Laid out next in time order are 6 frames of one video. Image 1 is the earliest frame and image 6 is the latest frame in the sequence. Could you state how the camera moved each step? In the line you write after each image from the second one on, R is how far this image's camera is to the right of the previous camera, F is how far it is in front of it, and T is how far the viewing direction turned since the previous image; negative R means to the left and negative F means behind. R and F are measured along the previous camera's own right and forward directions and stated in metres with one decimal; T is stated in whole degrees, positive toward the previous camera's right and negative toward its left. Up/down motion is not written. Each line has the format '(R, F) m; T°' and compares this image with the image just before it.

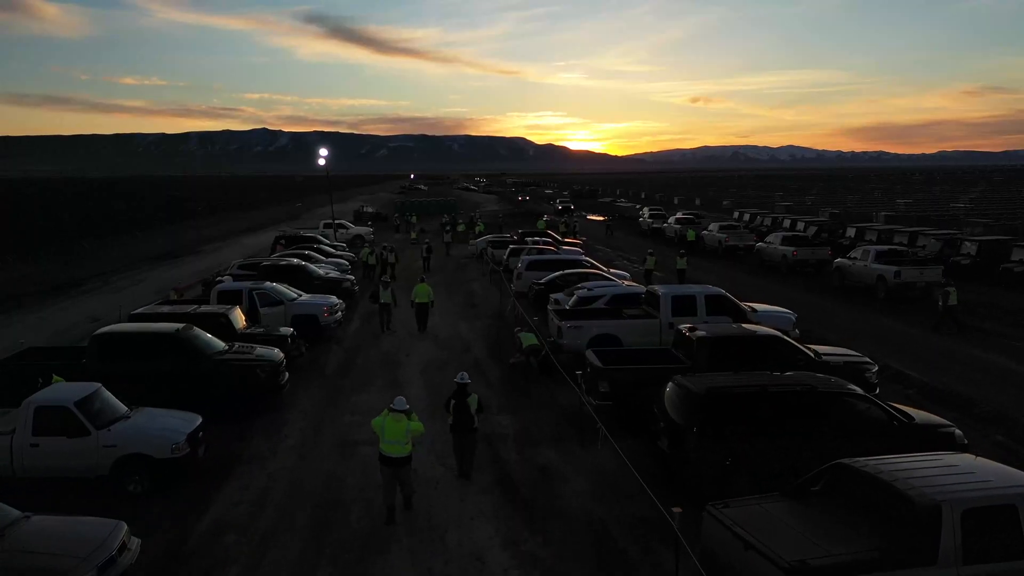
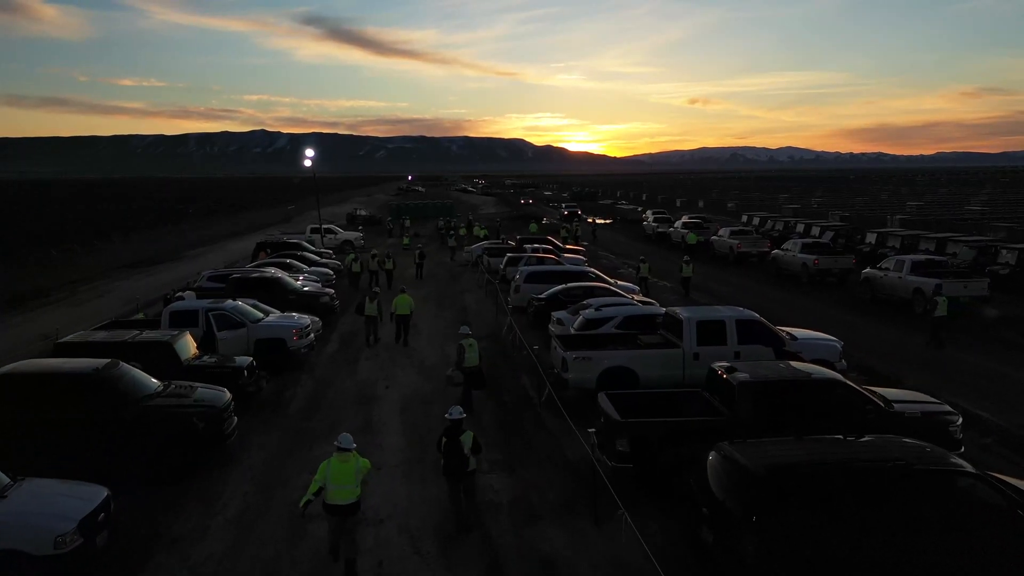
(0.0, +2.4) m; 0°
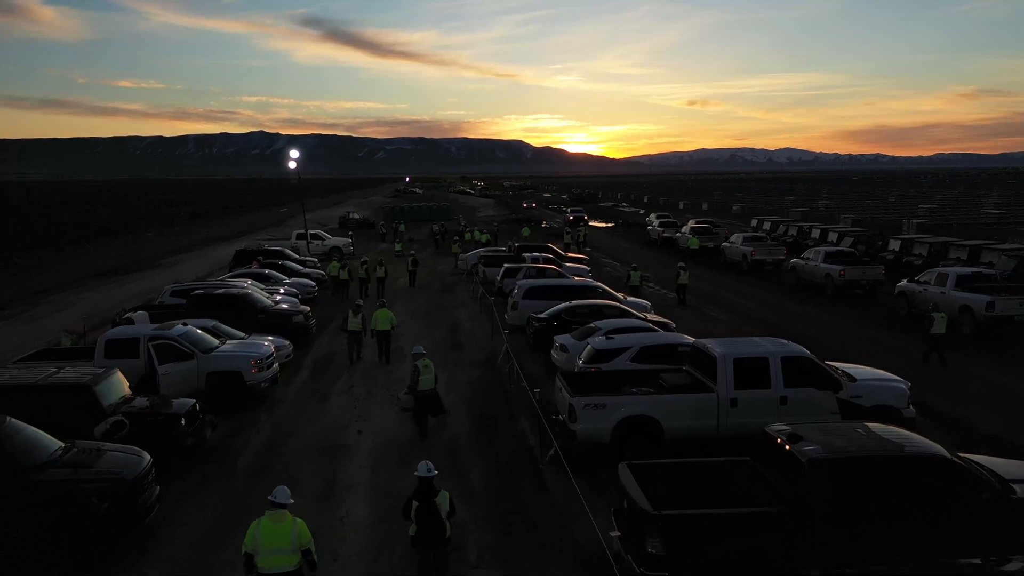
(0.0, +2.4) m; 0°
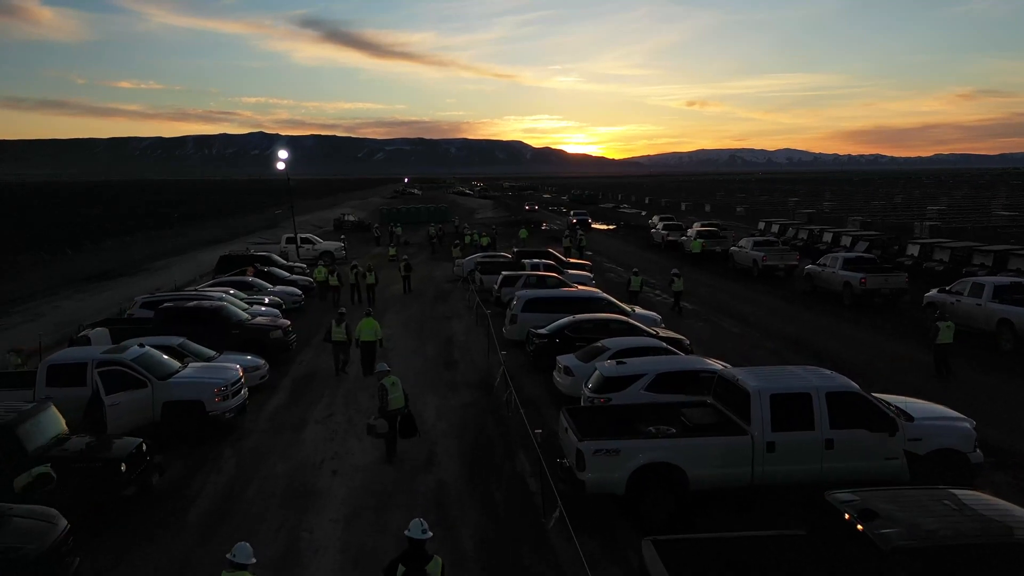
(0.0, +1.6) m; 0°
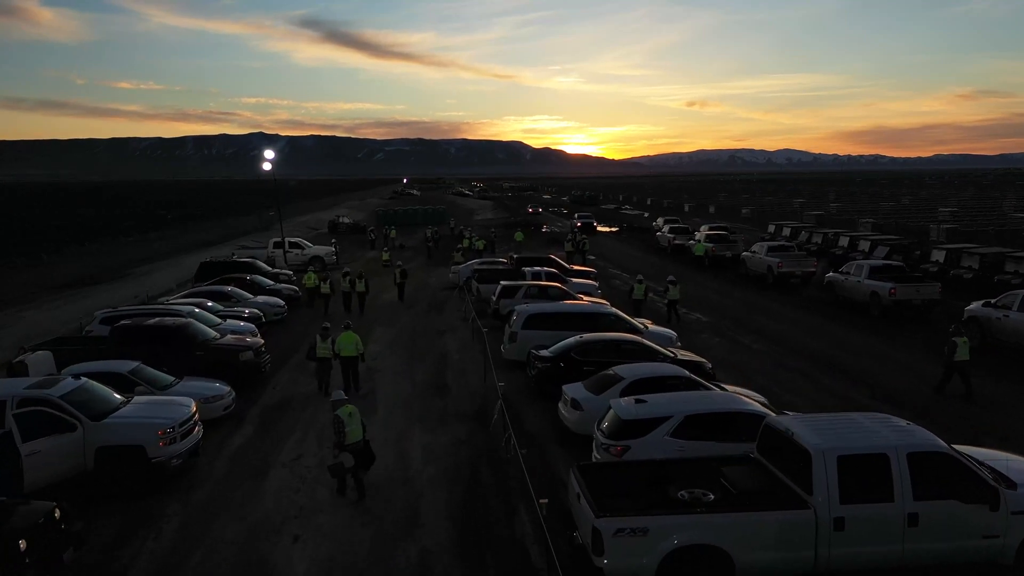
(0.0, +1.9) m; 0°
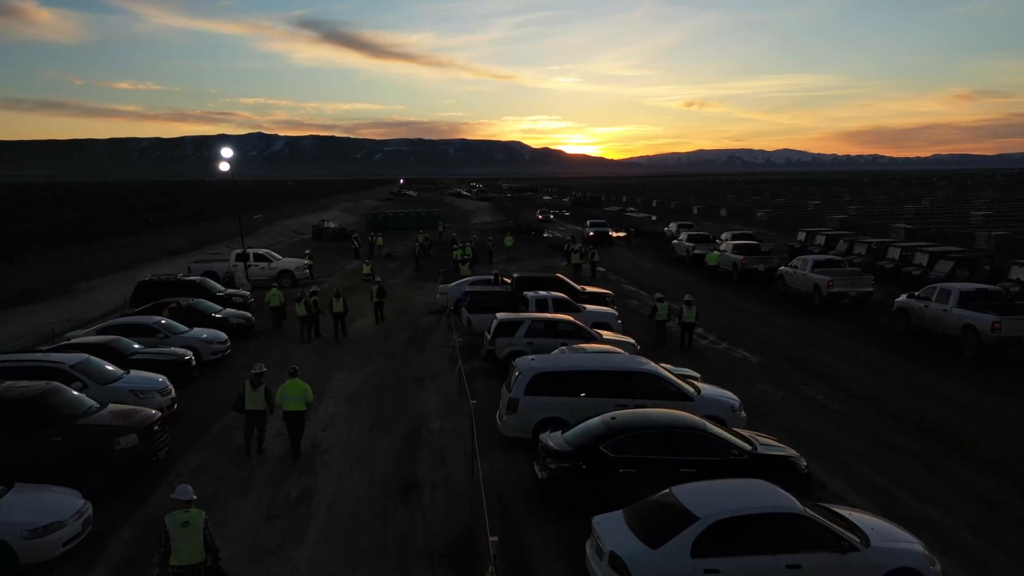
(0.0, +4.8) m; 0°
